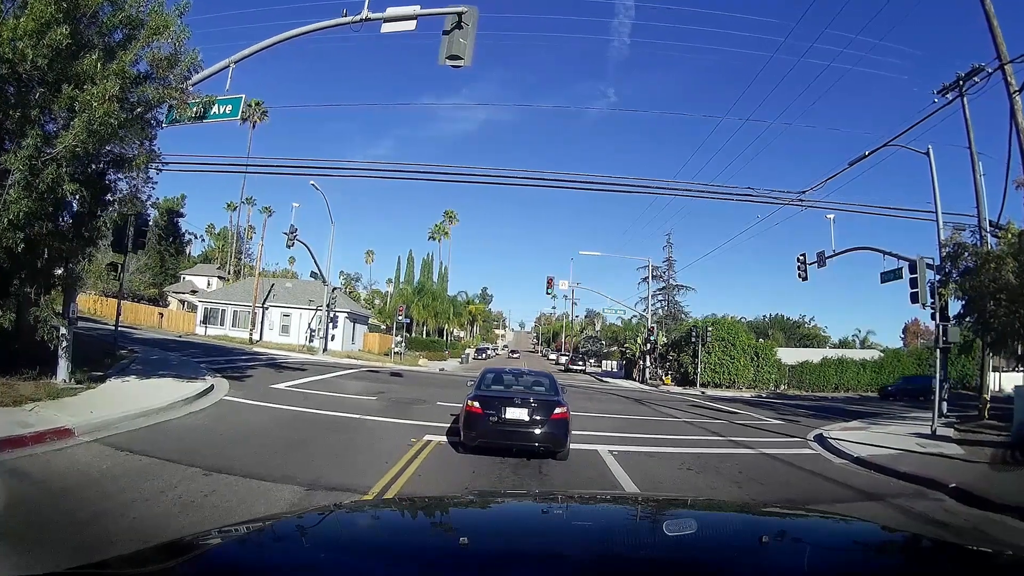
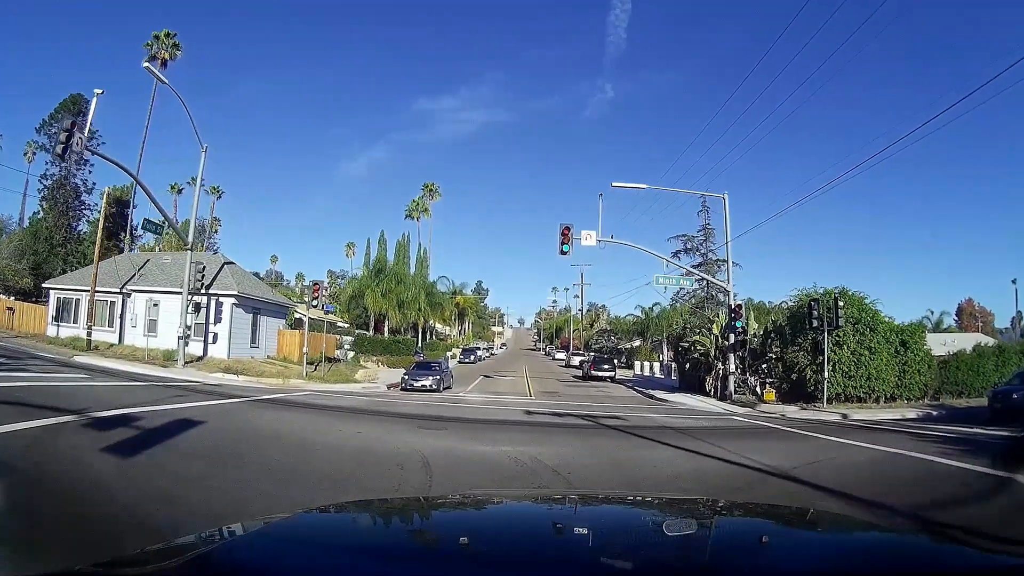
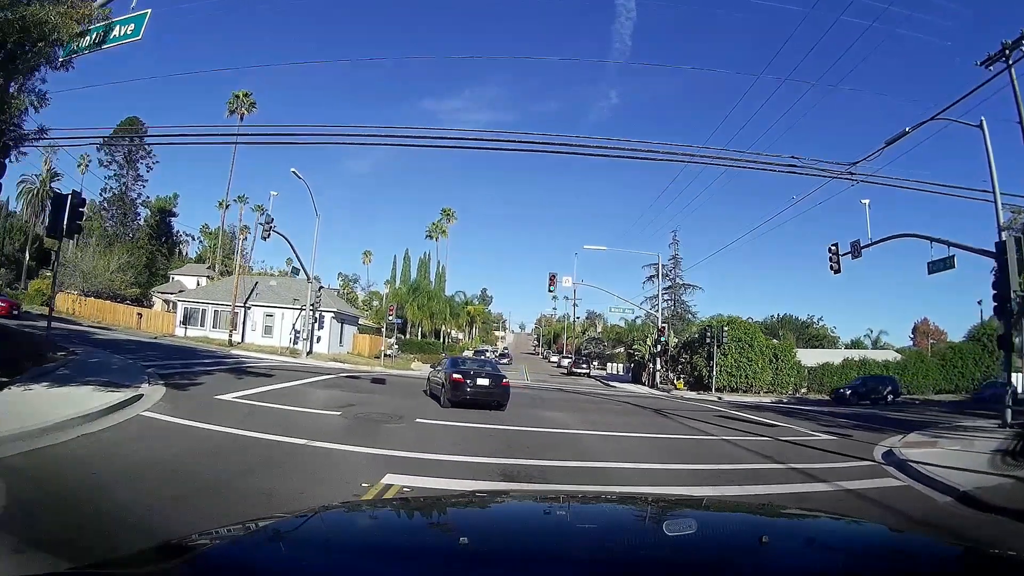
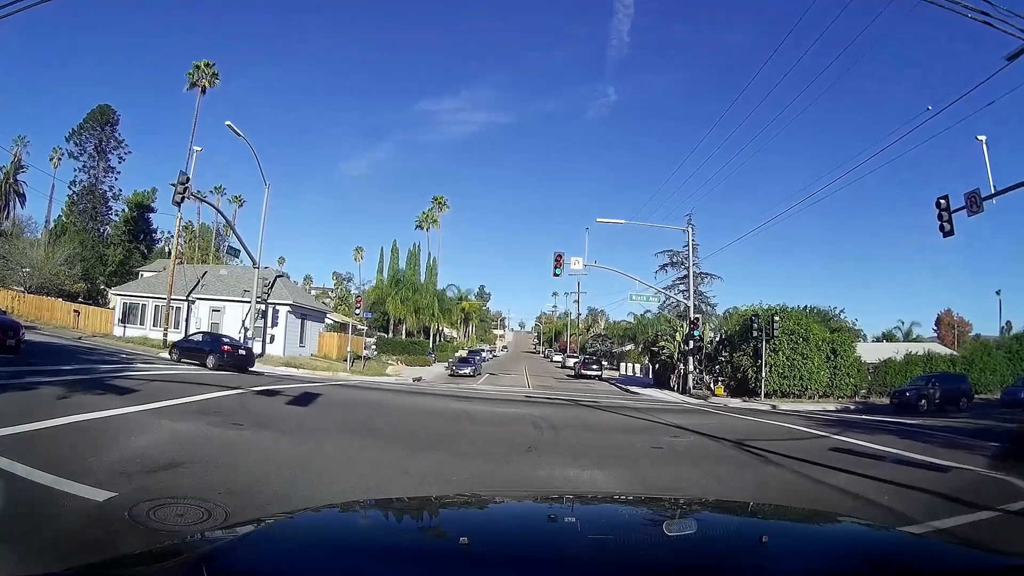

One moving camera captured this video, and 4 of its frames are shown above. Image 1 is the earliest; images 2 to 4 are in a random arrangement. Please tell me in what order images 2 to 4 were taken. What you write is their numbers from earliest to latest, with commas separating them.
3, 4, 2
